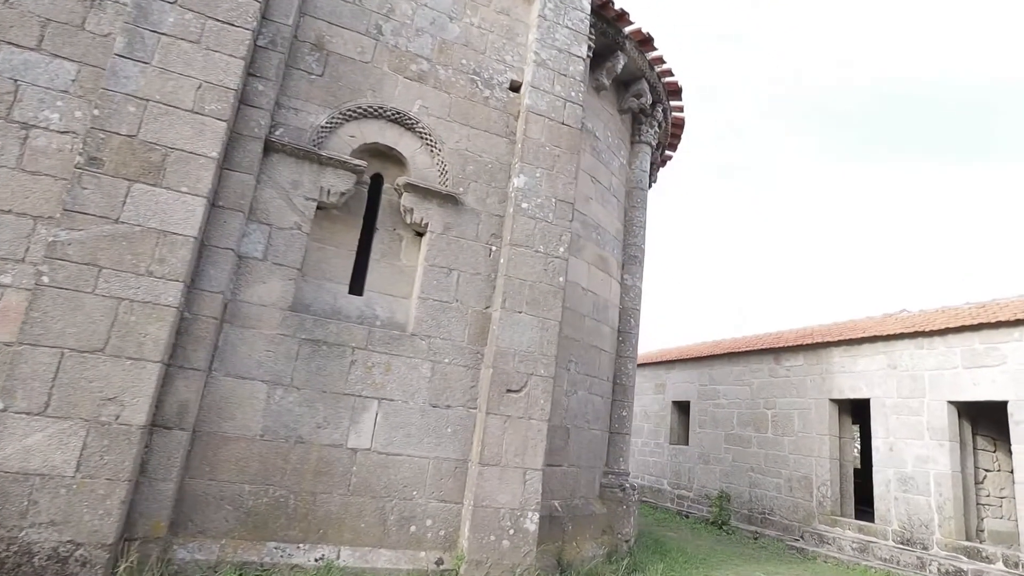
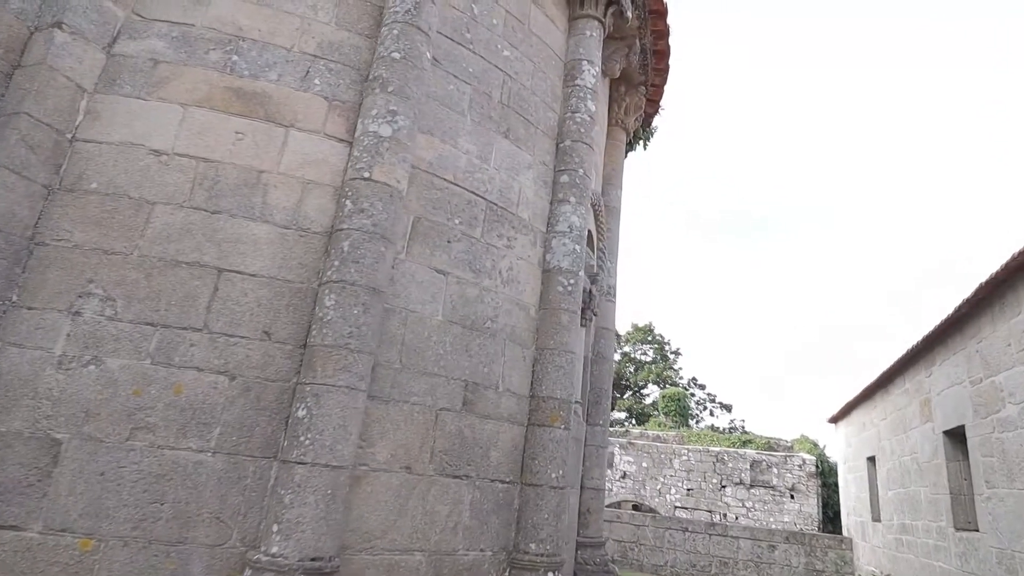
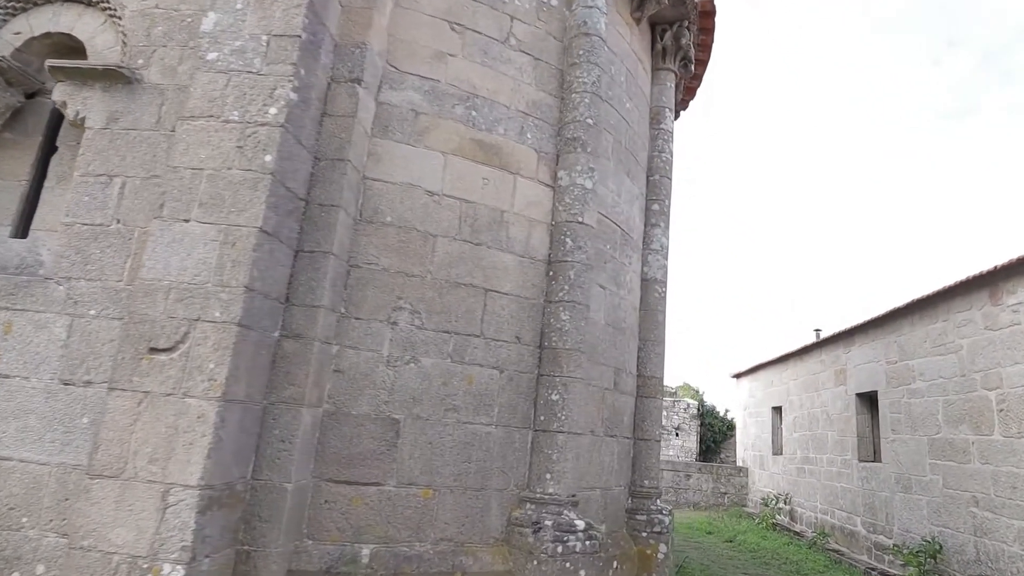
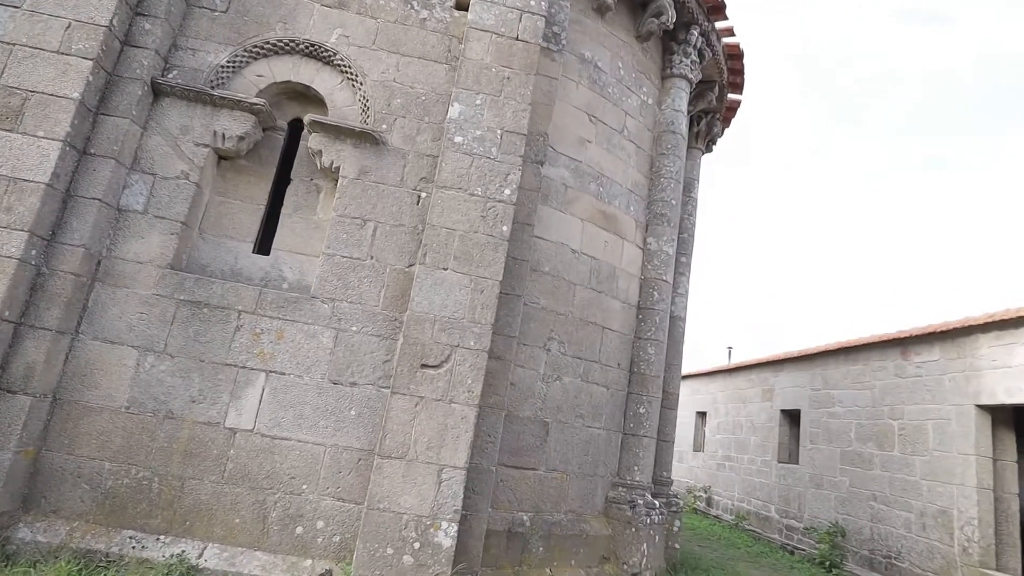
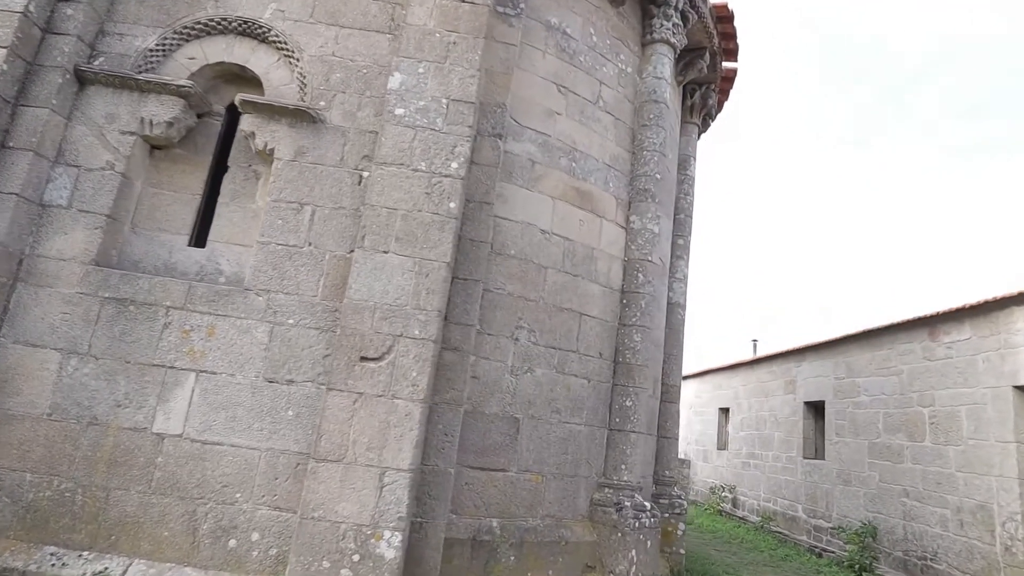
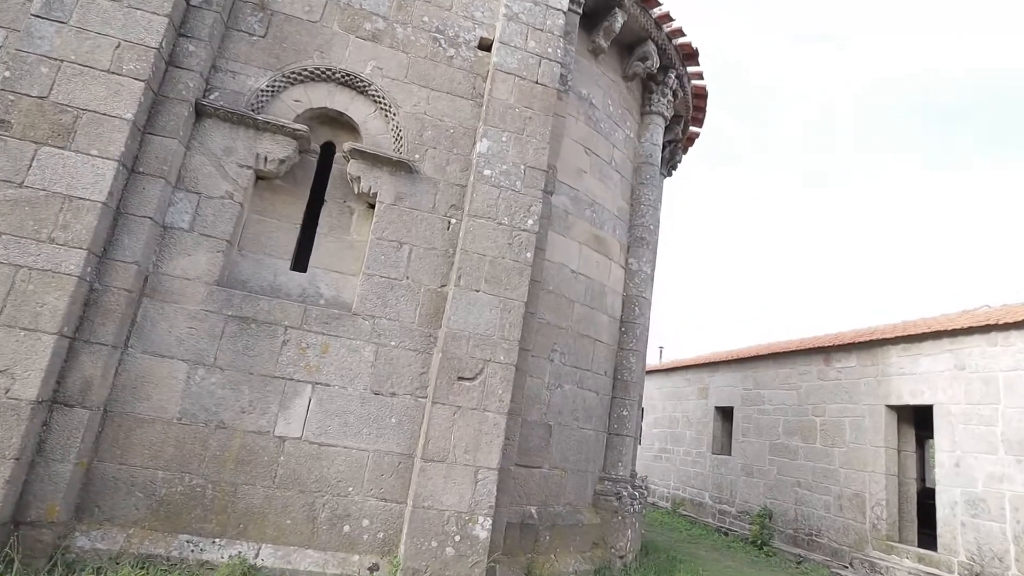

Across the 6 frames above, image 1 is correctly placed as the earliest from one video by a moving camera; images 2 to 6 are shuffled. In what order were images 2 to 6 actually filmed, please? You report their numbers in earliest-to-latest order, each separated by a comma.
6, 4, 5, 3, 2
